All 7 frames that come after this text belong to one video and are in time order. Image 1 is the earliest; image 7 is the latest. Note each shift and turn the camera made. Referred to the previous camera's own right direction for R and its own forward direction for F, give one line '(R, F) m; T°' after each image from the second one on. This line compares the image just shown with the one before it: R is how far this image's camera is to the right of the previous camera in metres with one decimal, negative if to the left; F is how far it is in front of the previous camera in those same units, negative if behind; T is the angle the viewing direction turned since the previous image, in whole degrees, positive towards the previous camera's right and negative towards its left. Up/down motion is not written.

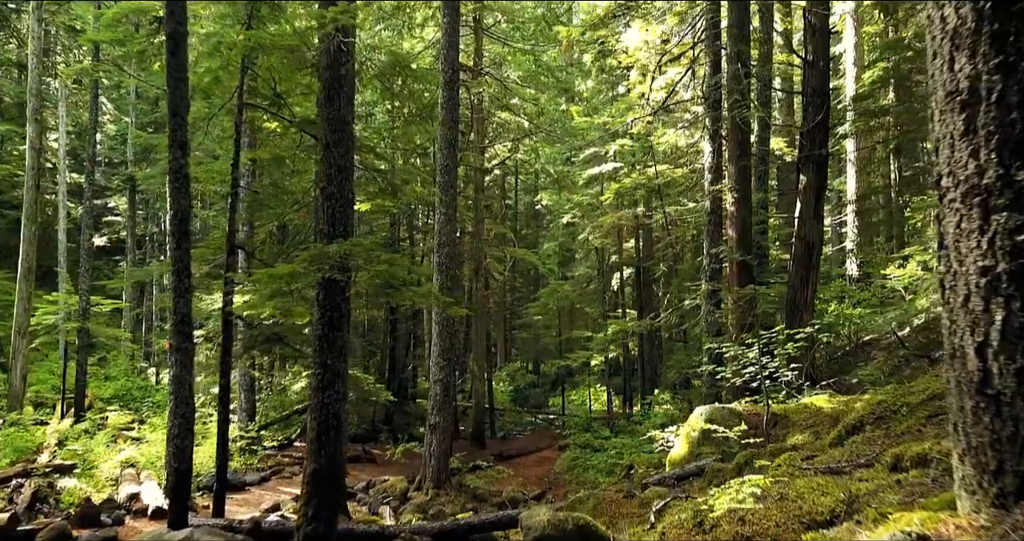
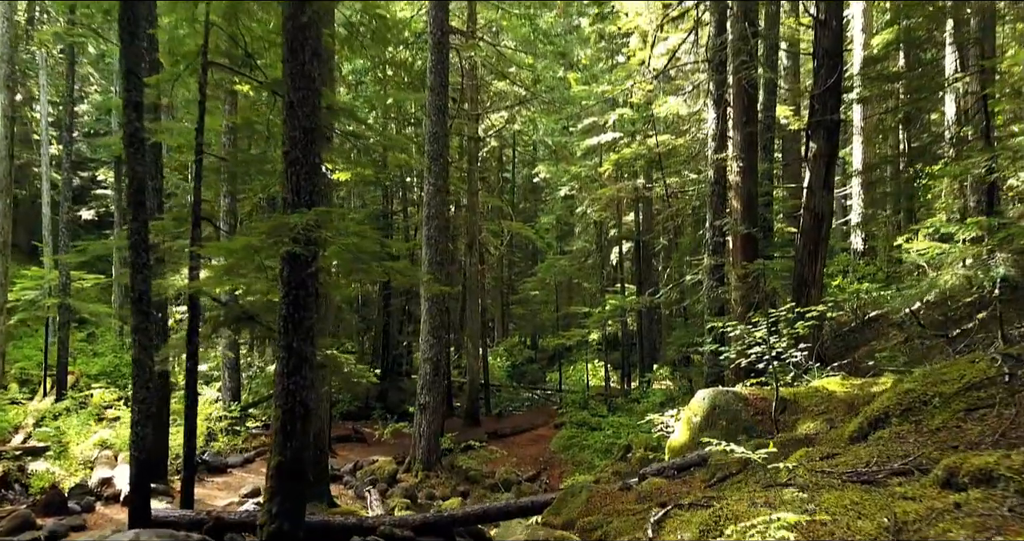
(+0.1, +0.6) m; 0°
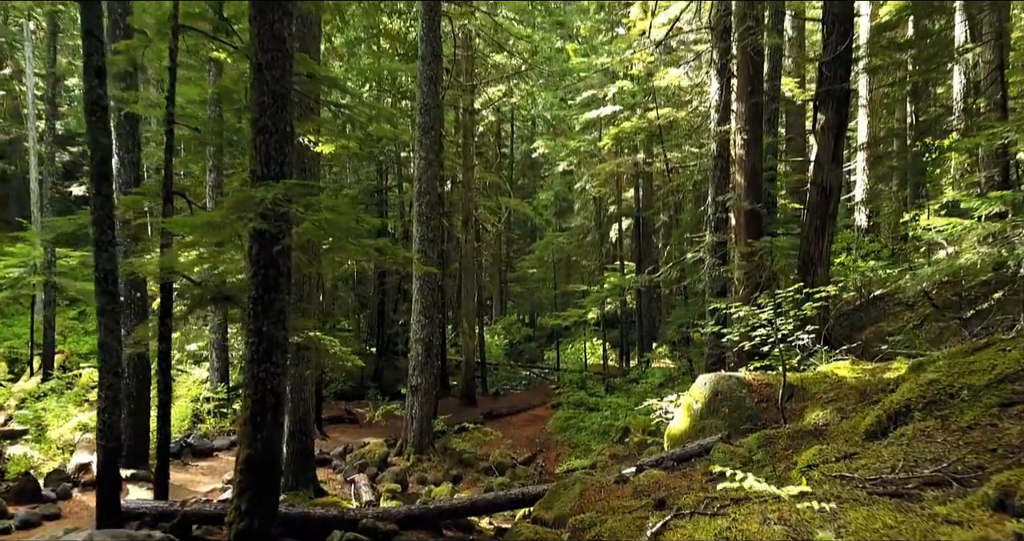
(+0.1, +0.4) m; 0°
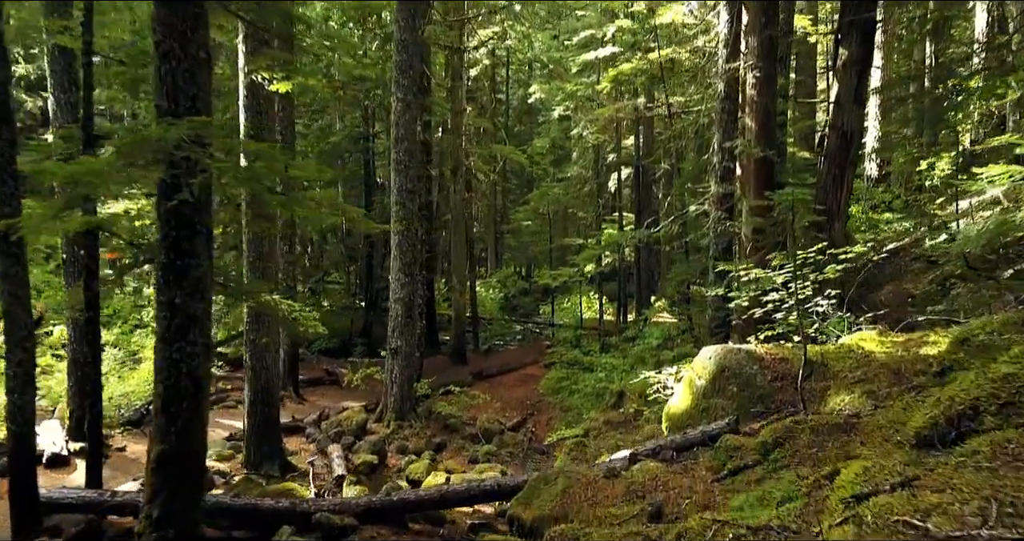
(+0.2, +1.0) m; 0°
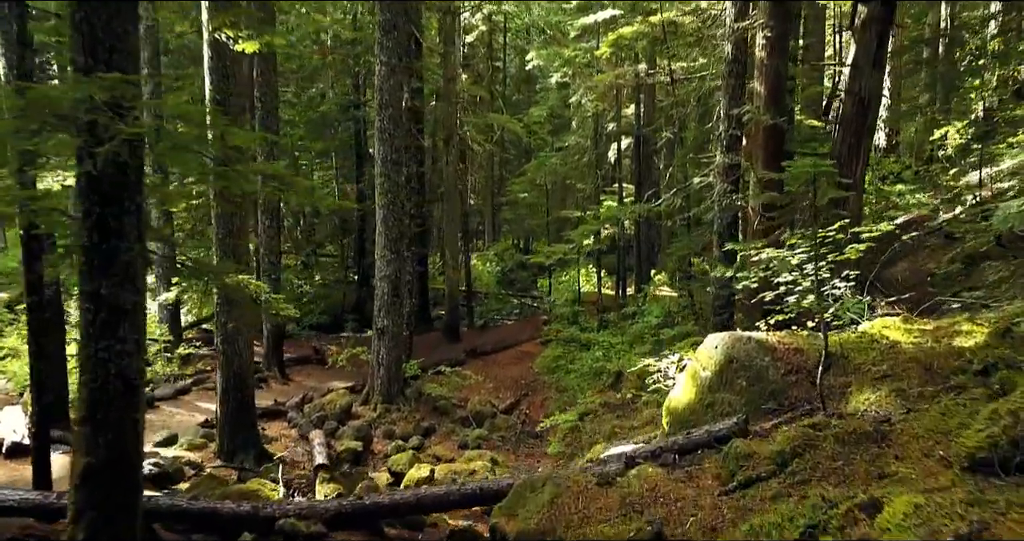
(+0.1, +0.6) m; 0°
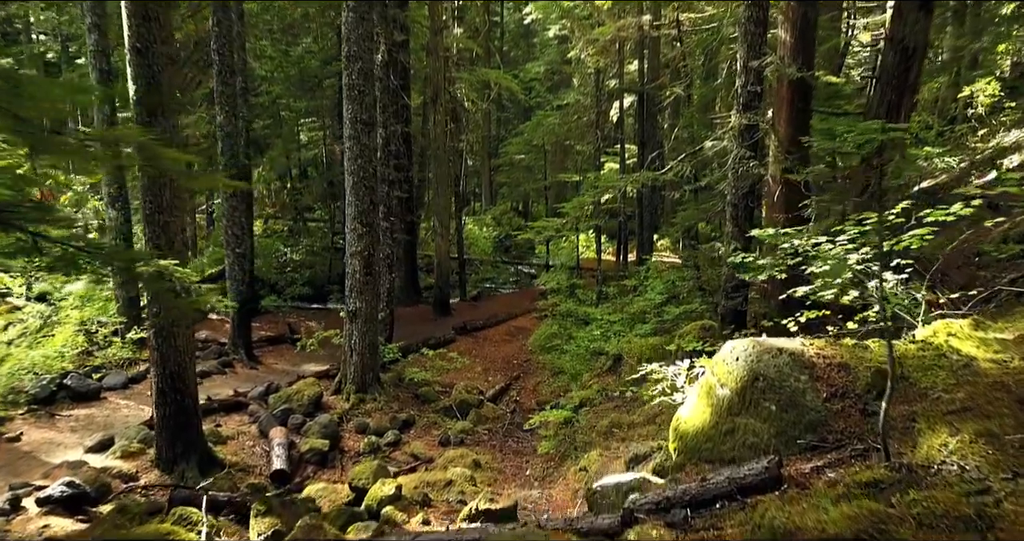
(+0.2, +1.2) m; 0°
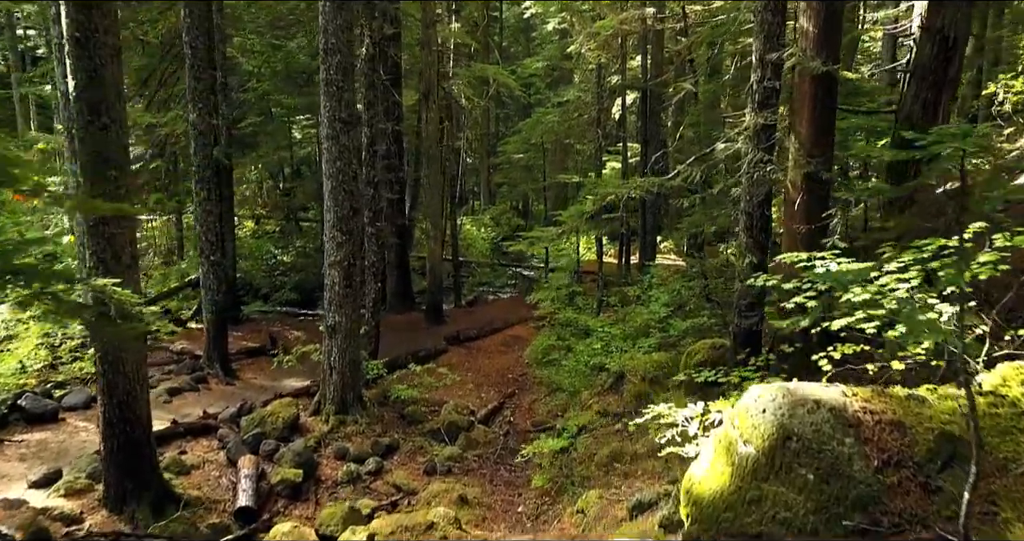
(+0.1, +0.8) m; 0°
